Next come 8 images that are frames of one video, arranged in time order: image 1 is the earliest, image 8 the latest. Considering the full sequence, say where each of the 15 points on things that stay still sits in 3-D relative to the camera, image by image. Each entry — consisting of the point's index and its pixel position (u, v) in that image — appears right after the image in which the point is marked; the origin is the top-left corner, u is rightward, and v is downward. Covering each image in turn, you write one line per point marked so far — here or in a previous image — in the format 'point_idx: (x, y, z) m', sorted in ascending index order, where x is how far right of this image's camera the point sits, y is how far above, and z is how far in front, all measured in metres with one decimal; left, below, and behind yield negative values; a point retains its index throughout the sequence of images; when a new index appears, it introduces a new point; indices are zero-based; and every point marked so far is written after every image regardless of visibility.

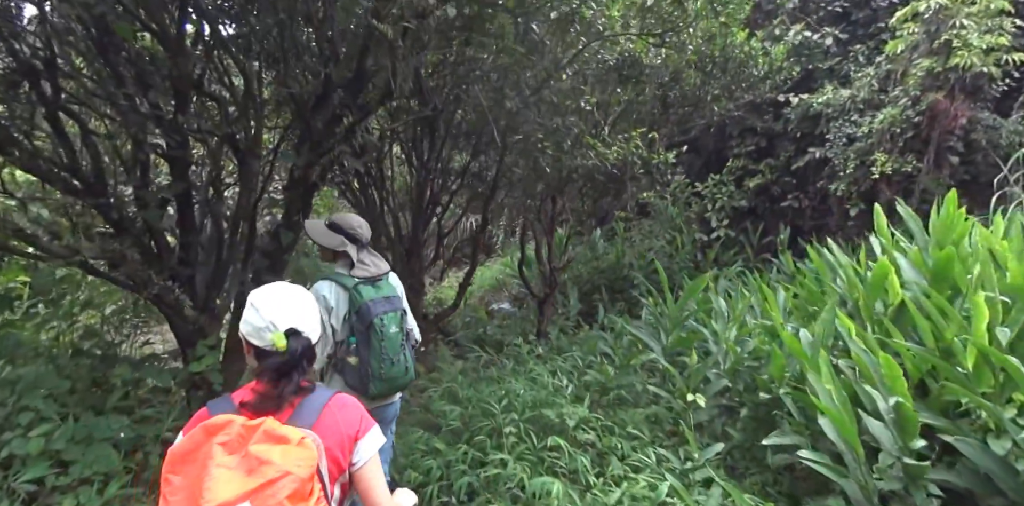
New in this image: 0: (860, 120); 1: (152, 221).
0: (+3.7, +1.4, +7.0) m
1: (-1.5, +0.1, +2.6) m
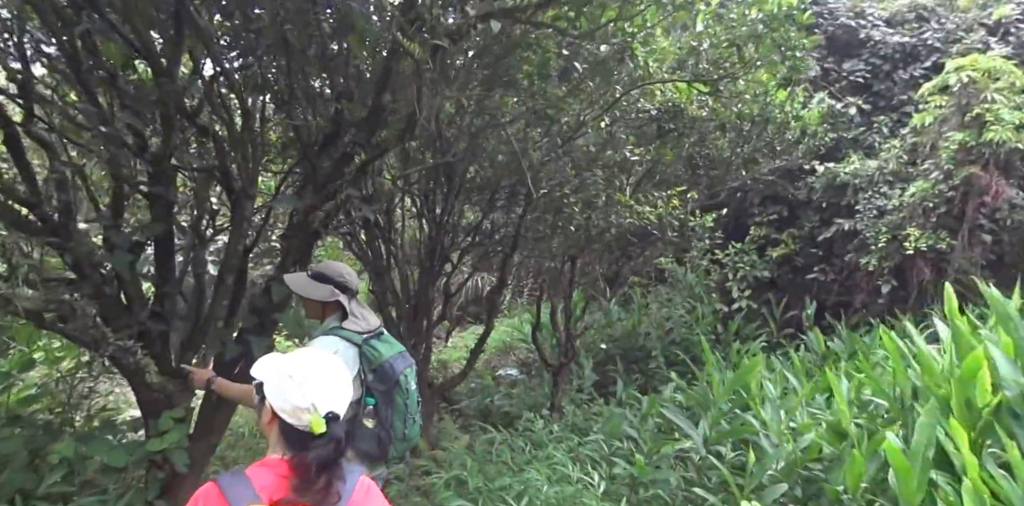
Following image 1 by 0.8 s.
0: (+3.9, +0.6, +6.6) m
1: (-1.4, -0.1, +2.2) m
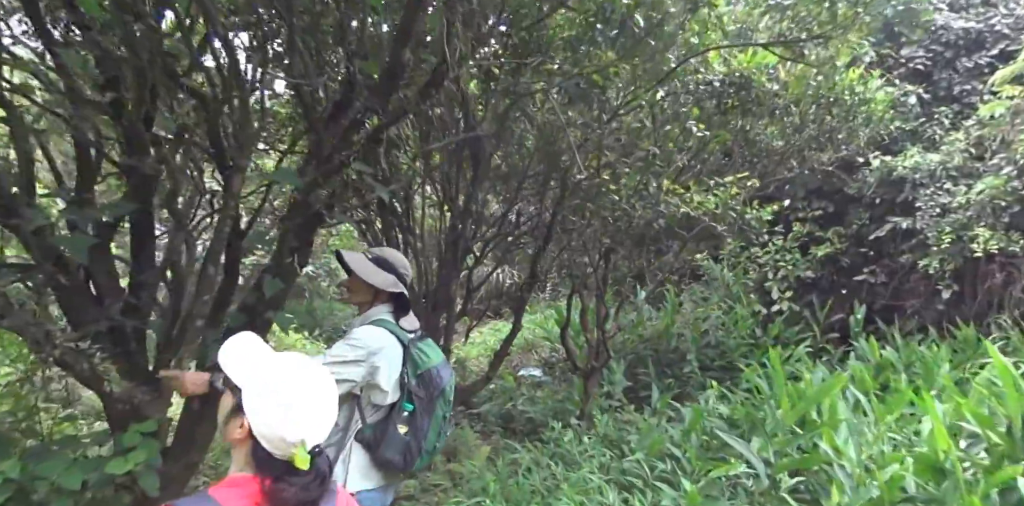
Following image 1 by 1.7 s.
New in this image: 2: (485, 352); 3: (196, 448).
0: (+4.2, +0.6, +6.1) m
1: (-1.2, 0.0, +1.9) m
2: (-0.3, -1.1, +7.1) m
3: (-1.1, -0.7, +2.2) m
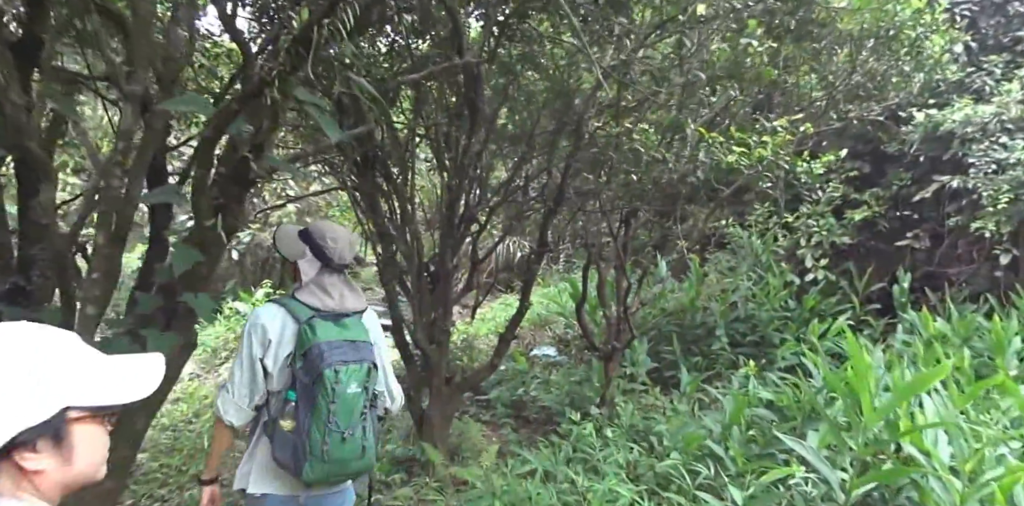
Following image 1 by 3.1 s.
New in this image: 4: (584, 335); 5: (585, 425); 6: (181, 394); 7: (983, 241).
0: (+4.2, +0.9, +5.4) m
1: (-1.2, +0.1, +1.3) m
2: (-0.2, -0.8, +6.6) m
3: (-1.1, -0.6, +1.7) m
4: (+0.5, -0.5, +4.2) m
5: (+0.4, -0.9, +3.5) m
6: (-2.6, -1.1, +5.1) m
7: (+4.3, +0.1, +5.9) m
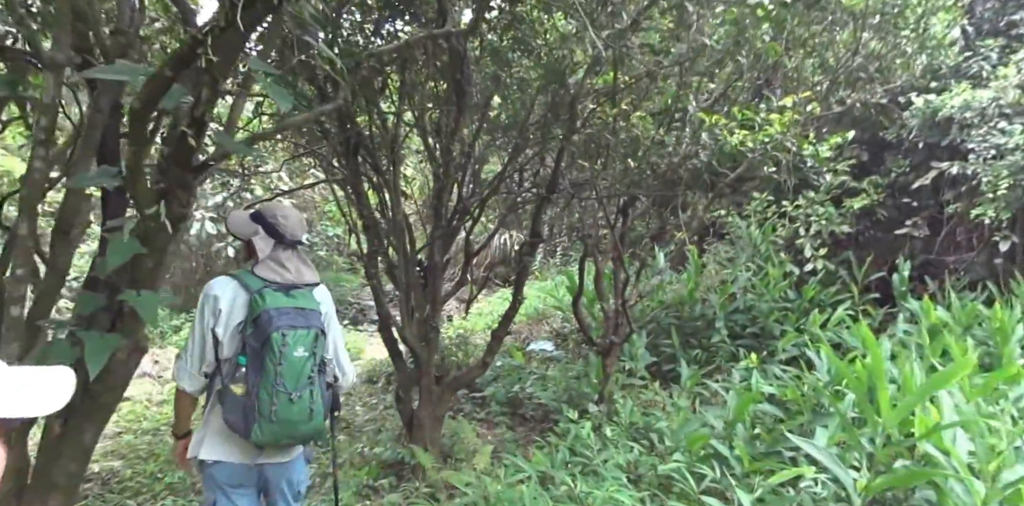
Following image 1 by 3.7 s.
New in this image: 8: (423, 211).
0: (+4.2, +1.0, +5.3) m
1: (-1.3, +0.1, +1.2) m
2: (-0.2, -0.7, +6.4) m
3: (-1.1, -0.6, +1.5) m
4: (+0.4, -0.5, +4.1) m
5: (+0.4, -0.9, +3.4) m
6: (-2.6, -1.1, +4.9) m
7: (+4.2, +0.2, +5.8) m
8: (-0.5, +0.3, +3.8) m
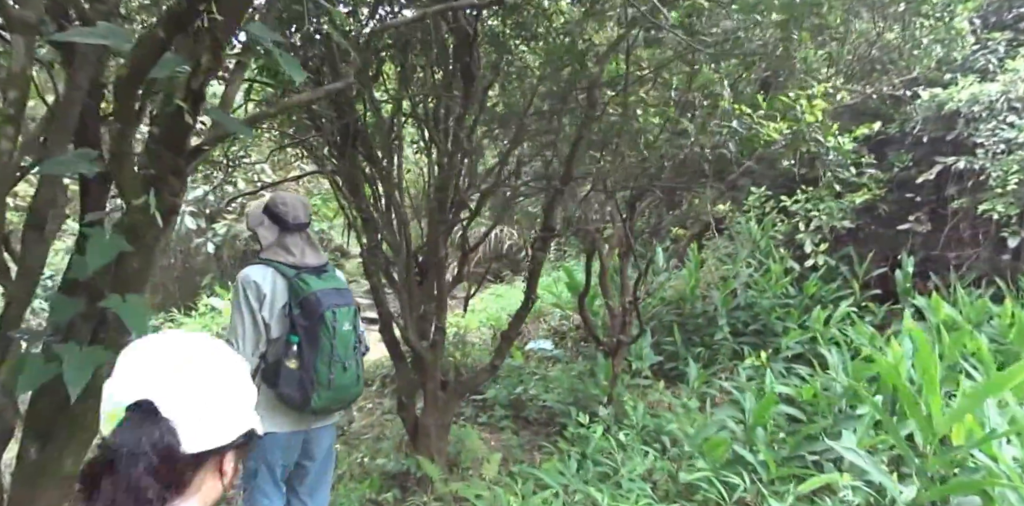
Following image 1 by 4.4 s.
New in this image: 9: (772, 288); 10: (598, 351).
0: (+4.1, +1.1, +5.2) m
1: (-1.2, +0.1, +1.0) m
2: (-0.3, -0.7, +6.3) m
3: (-1.0, -0.6, +1.4) m
4: (+0.5, -0.5, +4.0) m
5: (+0.4, -0.9, +3.2) m
6: (-2.6, -1.1, +4.7) m
7: (+4.2, +0.3, +5.7) m
8: (-0.5, +0.3, +3.6) m
9: (+2.3, -0.3, +5.7) m
10: (+0.5, -0.6, +4.1) m
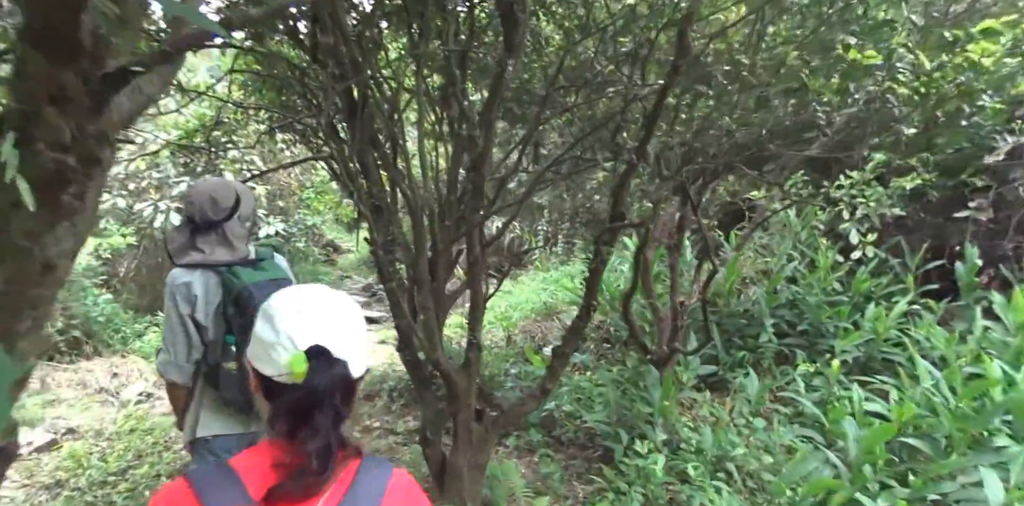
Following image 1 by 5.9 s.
0: (+4.3, +1.2, +4.7) m
1: (-1.0, +0.1, +0.4) m
2: (-0.1, -0.6, +5.7) m
3: (-0.8, -0.6, +0.8) m
4: (+0.6, -0.4, +3.4) m
5: (+0.6, -0.8, +2.7) m
6: (-2.5, -1.1, +4.1) m
7: (+4.4, +0.4, +5.2) m
8: (-0.3, +0.3, +3.1) m
9: (+2.4, -0.2, +5.1) m
10: (+0.7, -0.6, +3.6) m
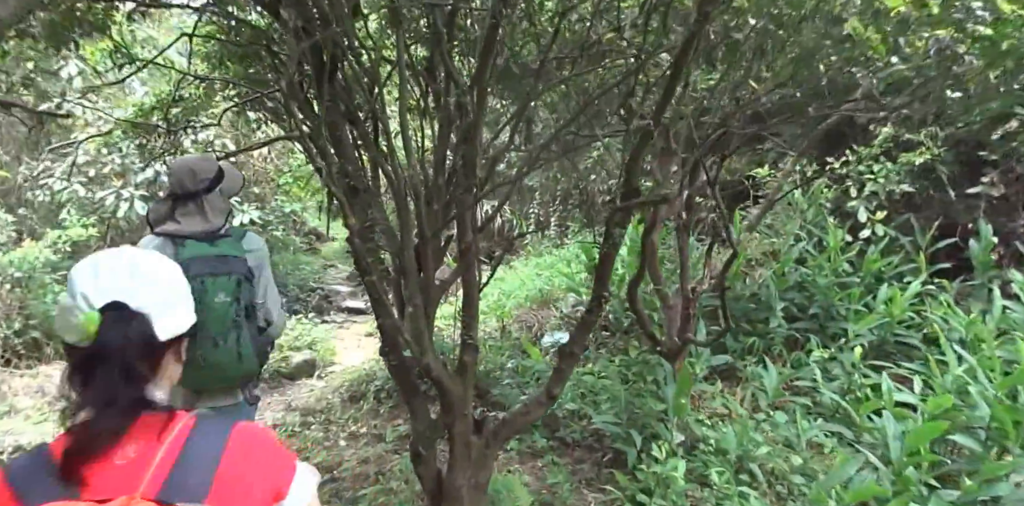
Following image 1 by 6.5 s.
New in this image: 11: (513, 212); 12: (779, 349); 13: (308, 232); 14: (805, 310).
0: (+4.2, +1.4, +4.4) m
1: (-1.0, +0.1, +0.1) m
2: (-0.2, -0.5, +5.4) m
3: (-0.8, -0.6, +0.5) m
4: (+0.6, -0.3, +3.1) m
5: (+0.6, -0.8, +2.4) m
6: (-2.5, -1.0, +3.8) m
7: (+4.3, +0.6, +4.9) m
8: (-0.4, +0.4, +2.7) m
9: (+2.4, -0.1, +4.9) m
10: (+0.7, -0.5, +3.3) m
11: (0.0, +0.3, +4.9) m
12: (+1.8, -0.7, +4.4) m
13: (-2.7, +0.3, +8.5) m
14: (+2.1, -0.4, +4.7) m
